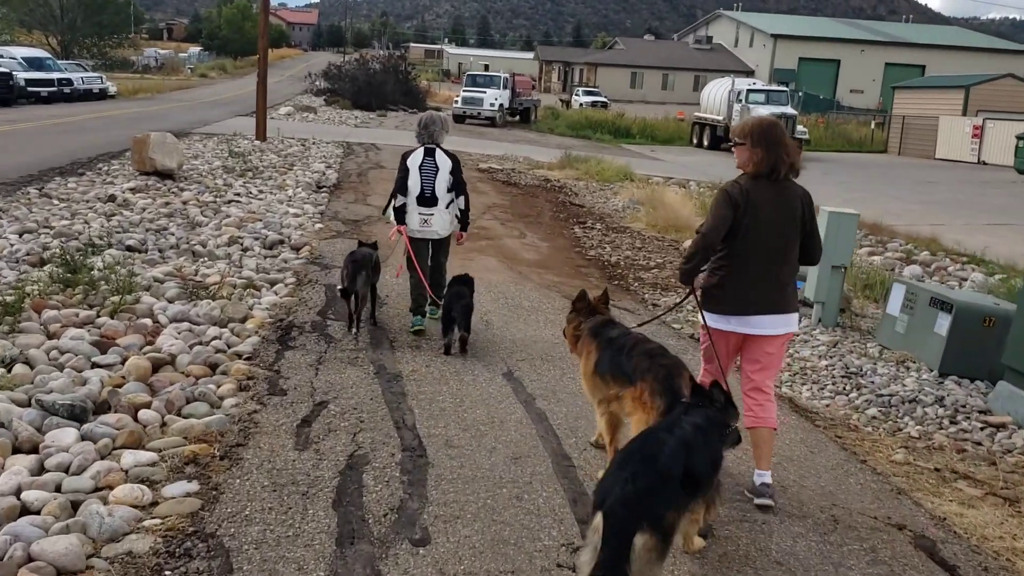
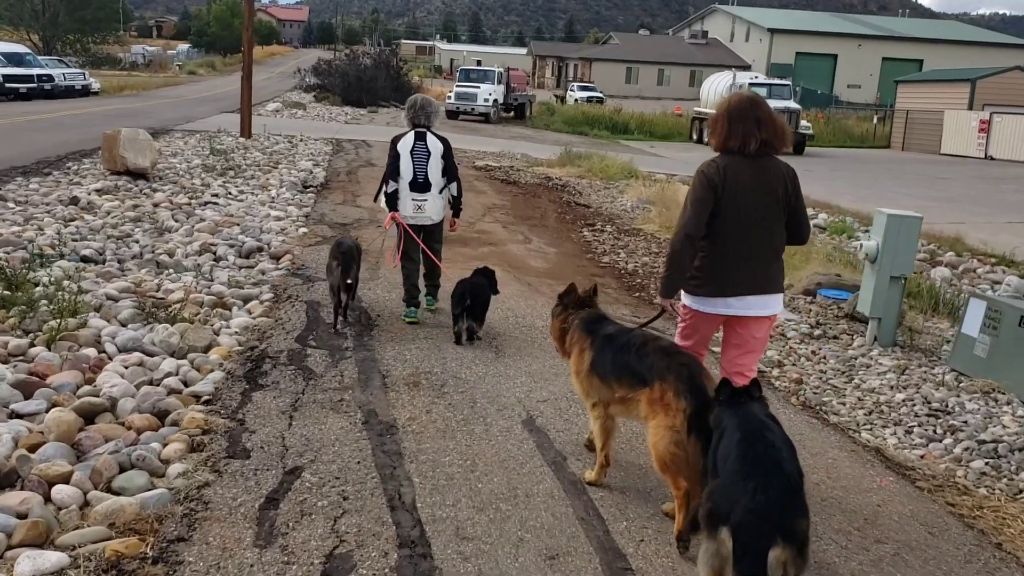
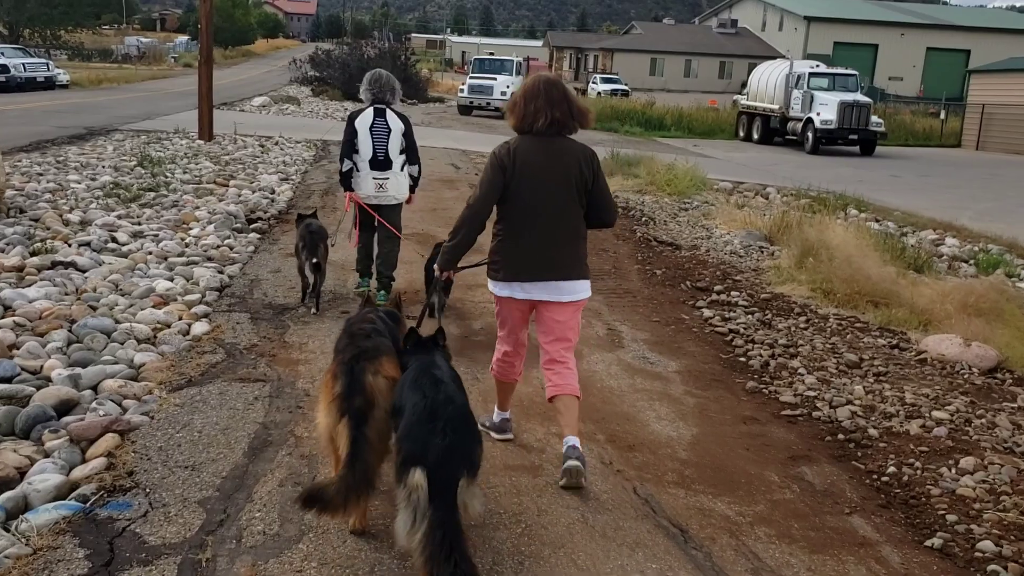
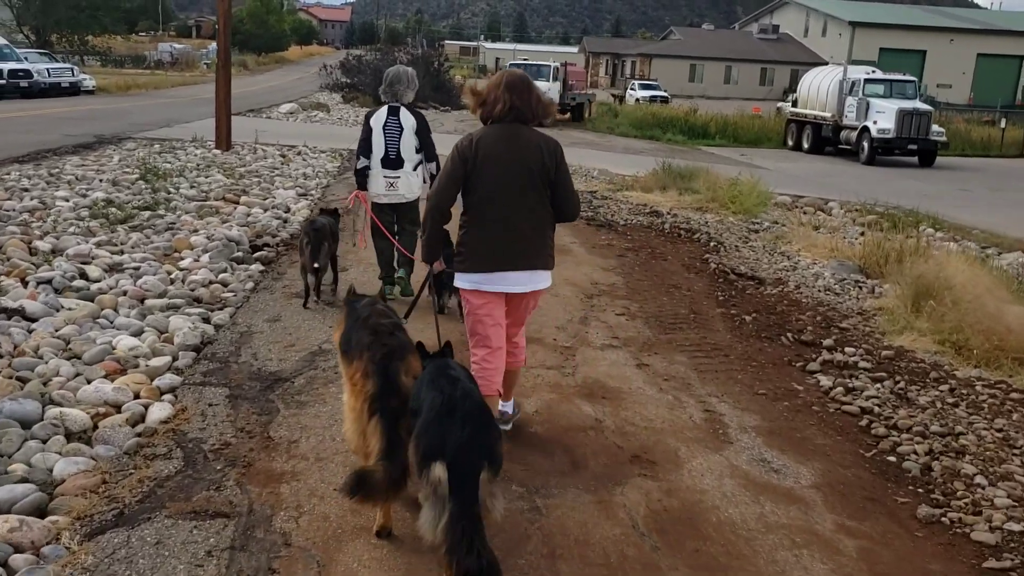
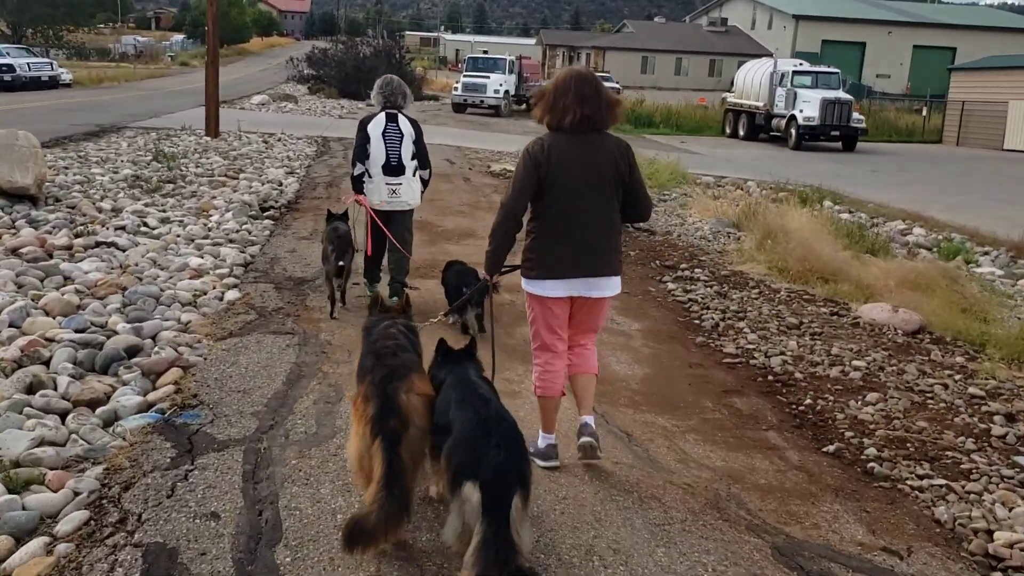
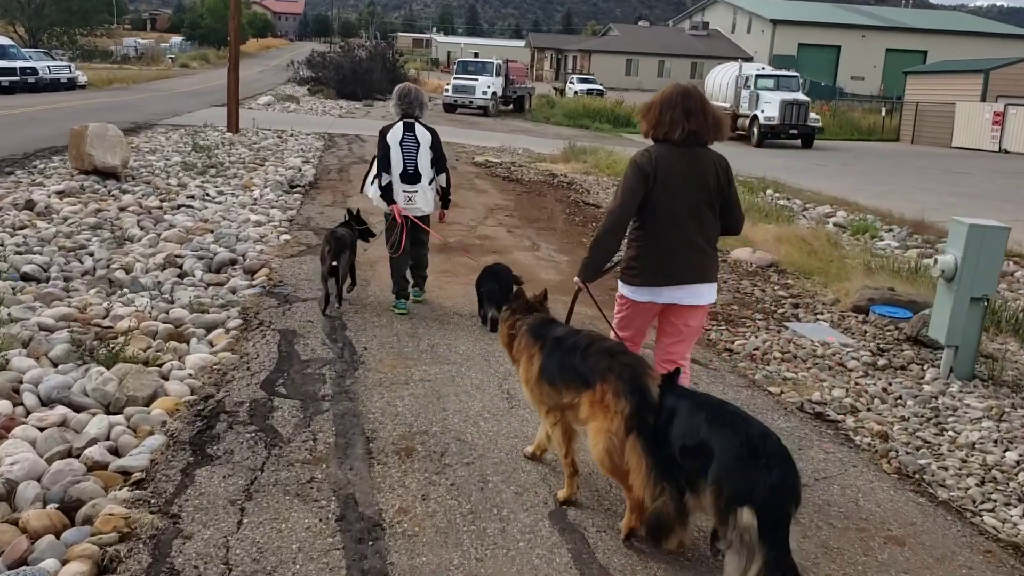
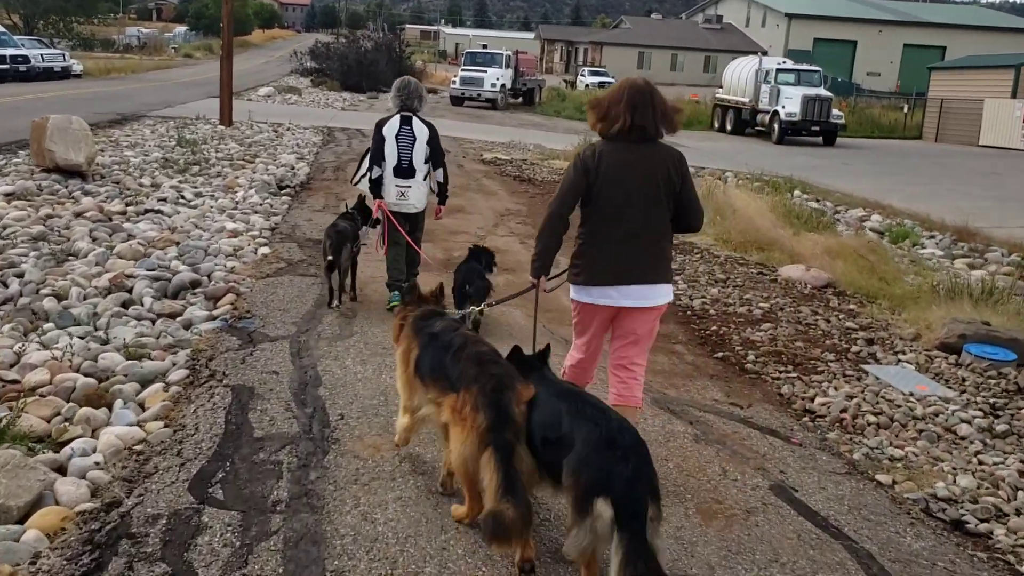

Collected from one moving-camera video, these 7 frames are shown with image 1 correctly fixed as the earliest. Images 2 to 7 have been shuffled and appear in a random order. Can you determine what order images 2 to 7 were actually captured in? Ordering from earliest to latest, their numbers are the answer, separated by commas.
2, 6, 7, 5, 3, 4
